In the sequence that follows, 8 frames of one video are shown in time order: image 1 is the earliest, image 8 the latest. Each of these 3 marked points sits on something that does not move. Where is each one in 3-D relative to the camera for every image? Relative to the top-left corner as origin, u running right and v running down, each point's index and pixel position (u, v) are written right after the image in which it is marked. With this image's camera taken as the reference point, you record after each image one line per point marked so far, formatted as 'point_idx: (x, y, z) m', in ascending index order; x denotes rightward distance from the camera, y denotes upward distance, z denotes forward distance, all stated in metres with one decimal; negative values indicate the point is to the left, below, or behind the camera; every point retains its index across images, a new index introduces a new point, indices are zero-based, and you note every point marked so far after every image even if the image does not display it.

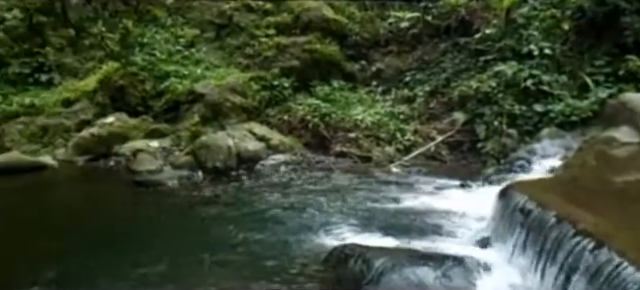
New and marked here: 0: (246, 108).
0: (-1.4, +0.7, +9.3) m
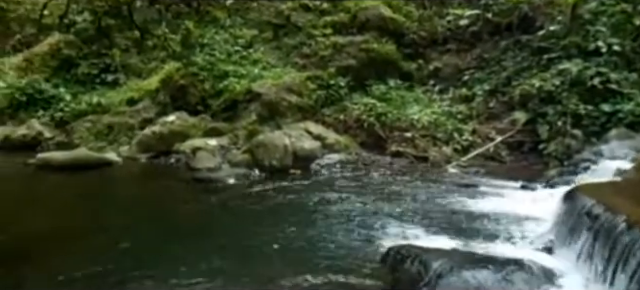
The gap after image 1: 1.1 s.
0: (-0.3, +0.7, +9.4) m
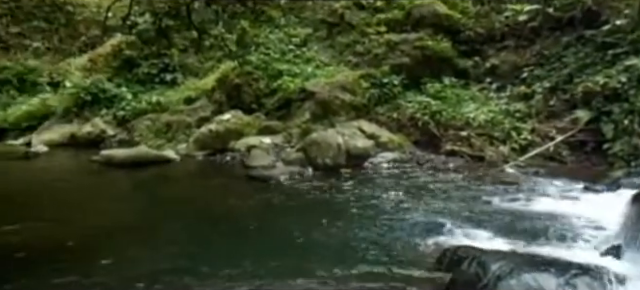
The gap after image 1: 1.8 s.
0: (+0.7, +0.8, +9.3) m
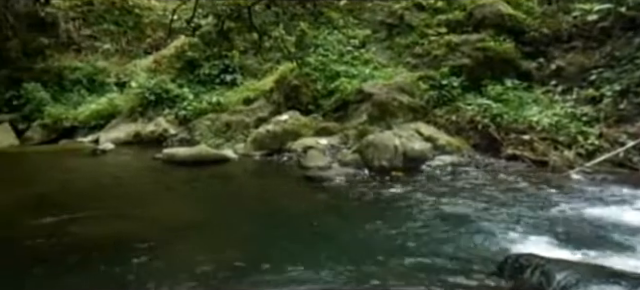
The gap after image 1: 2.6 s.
0: (+1.8, +0.7, +9.2) m
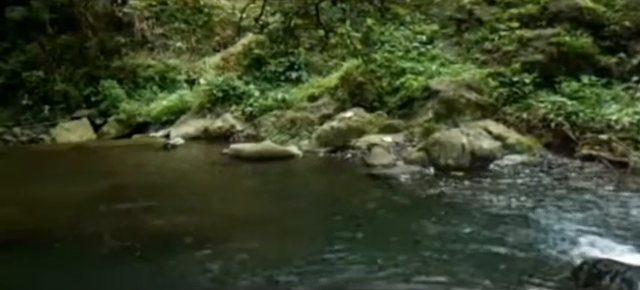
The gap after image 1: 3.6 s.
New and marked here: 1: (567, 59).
0: (+3.0, +0.8, +9.0) m
1: (+5.0, +1.8, +9.8) m
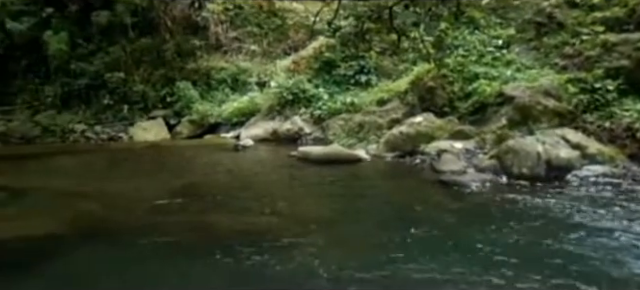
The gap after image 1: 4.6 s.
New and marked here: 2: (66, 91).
0: (+4.3, +0.6, +8.6) m
1: (+6.3, +1.5, +9.3) m
2: (-6.8, +1.5, +13.1) m
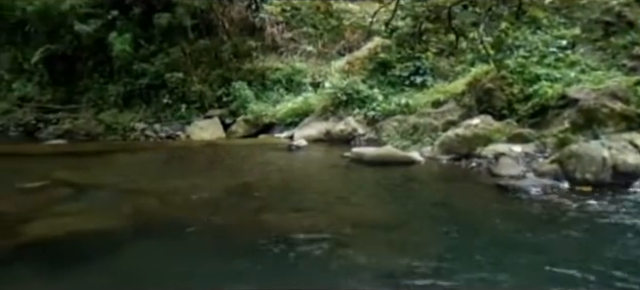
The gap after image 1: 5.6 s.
0: (+5.2, +0.5, +8.2) m
1: (+7.3, +1.4, +8.7) m
2: (-5.5, +1.6, +13.6) m
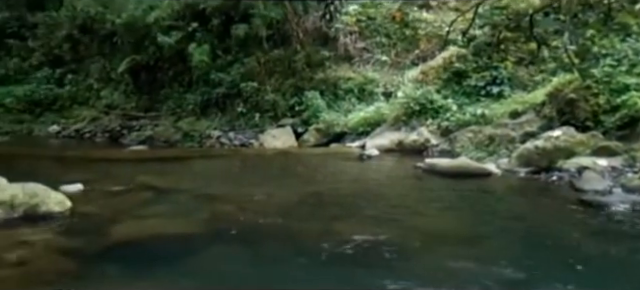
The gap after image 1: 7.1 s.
0: (+6.4, +0.3, +7.6) m
1: (+8.6, +1.1, +7.9) m
2: (-3.6, +1.4, +14.1) m
